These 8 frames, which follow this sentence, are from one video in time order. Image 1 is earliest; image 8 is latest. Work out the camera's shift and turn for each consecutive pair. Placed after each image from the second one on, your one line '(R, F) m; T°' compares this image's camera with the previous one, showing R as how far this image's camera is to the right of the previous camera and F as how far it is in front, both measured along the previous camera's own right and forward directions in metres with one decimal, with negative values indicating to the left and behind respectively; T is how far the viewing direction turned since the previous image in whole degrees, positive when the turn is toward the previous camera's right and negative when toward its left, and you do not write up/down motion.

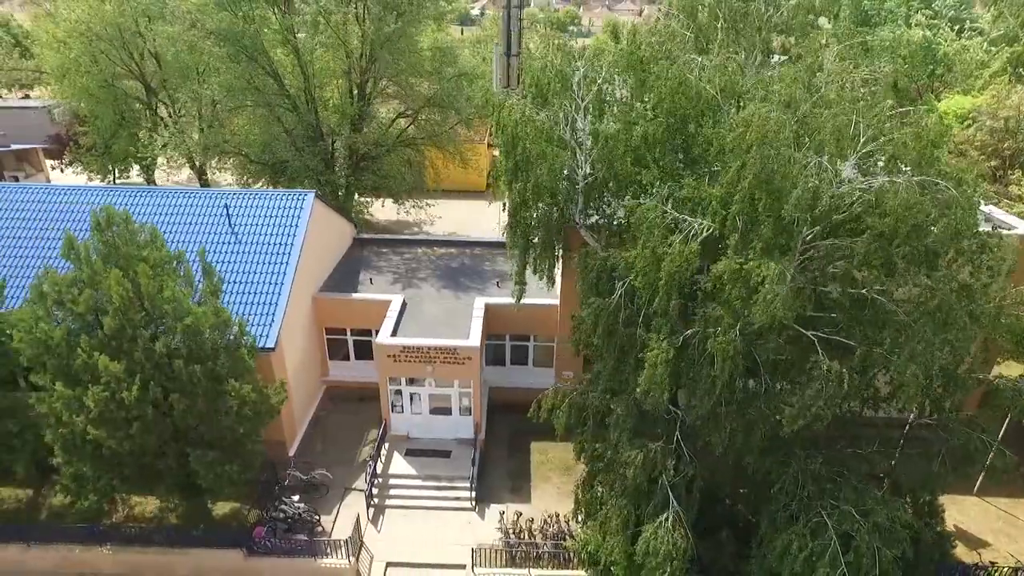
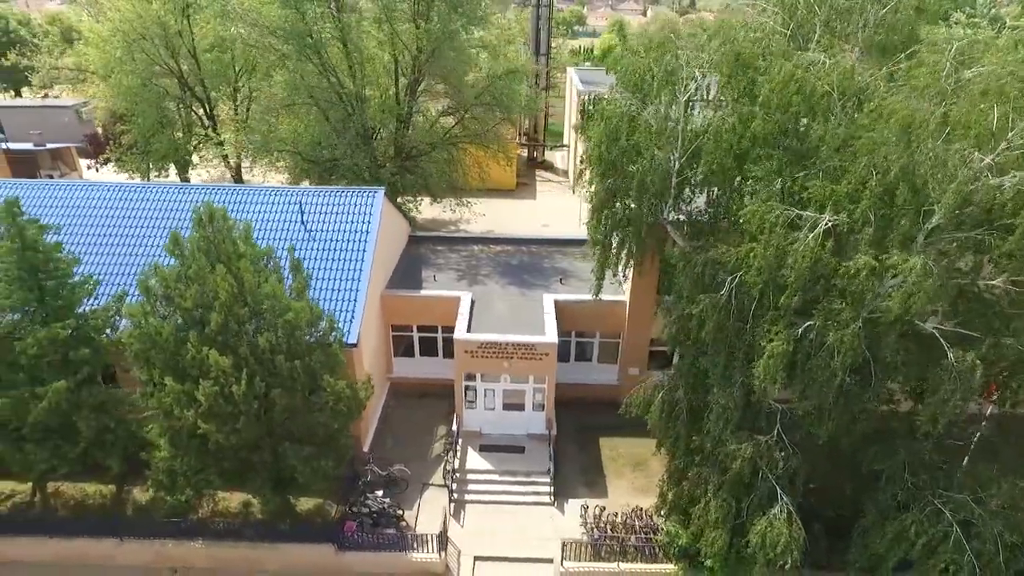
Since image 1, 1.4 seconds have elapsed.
(-2.1, -0.1) m; 0°
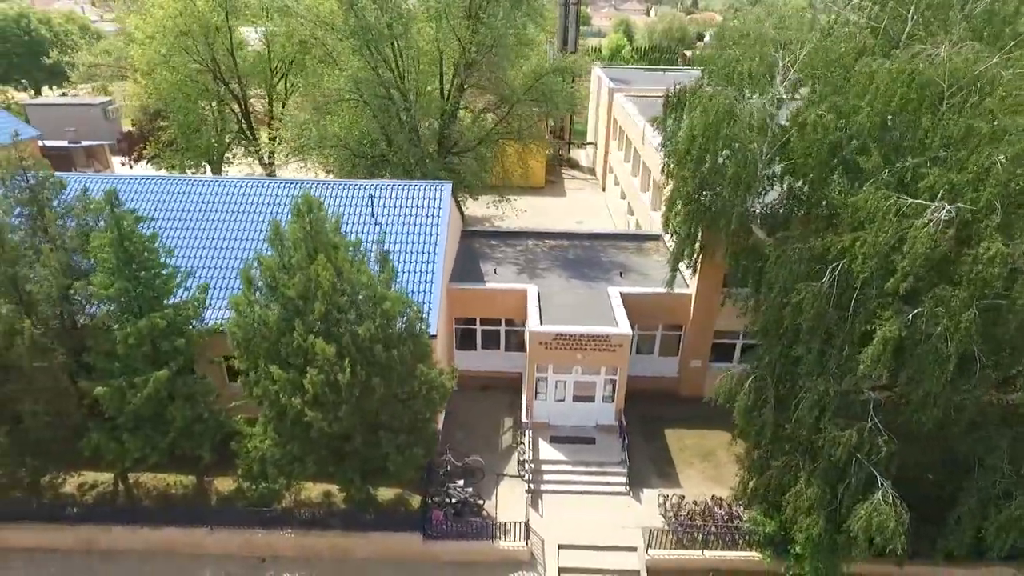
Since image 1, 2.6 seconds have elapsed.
(-2.0, -0.2) m; 0°
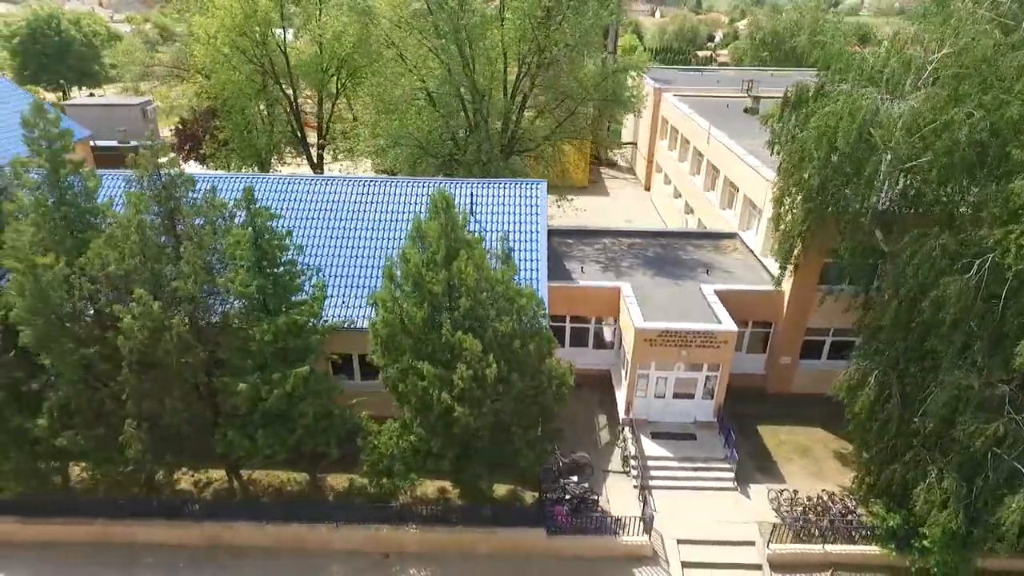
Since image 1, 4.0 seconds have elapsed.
(-2.9, -0.1) m; 0°
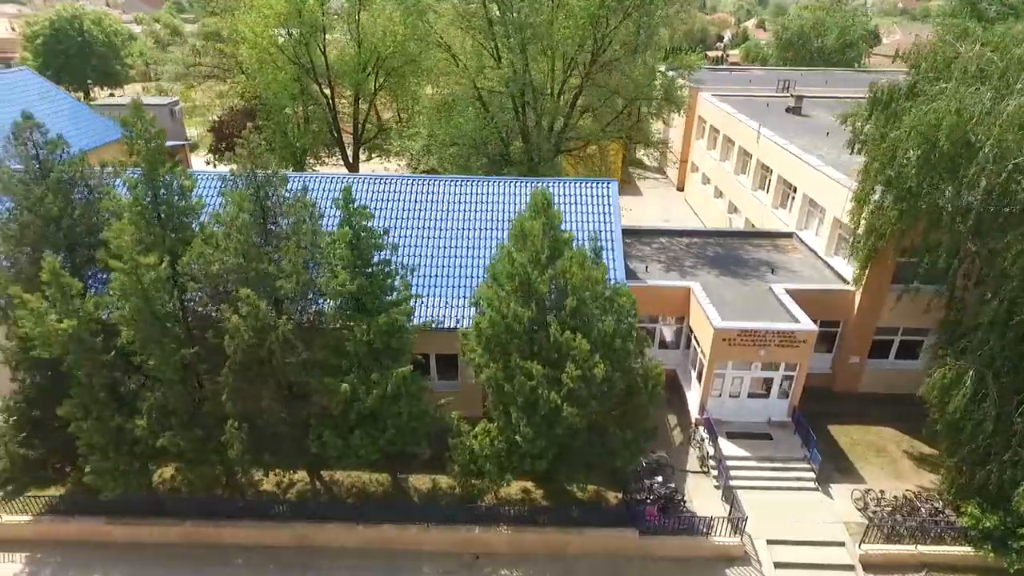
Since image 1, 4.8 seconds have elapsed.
(-2.1, +0.1) m; 0°
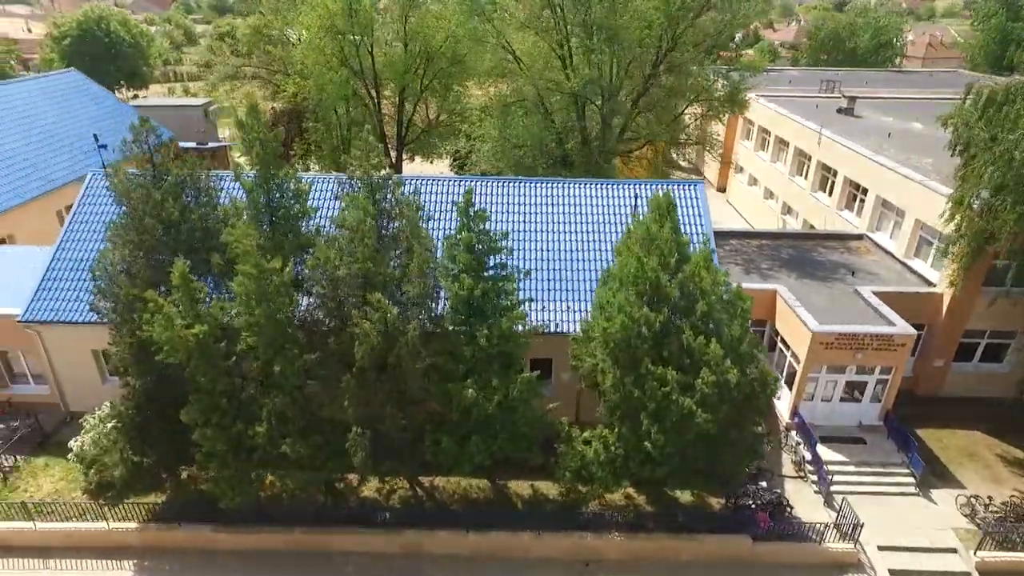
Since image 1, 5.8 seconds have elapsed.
(-2.6, +0.2) m; 0°
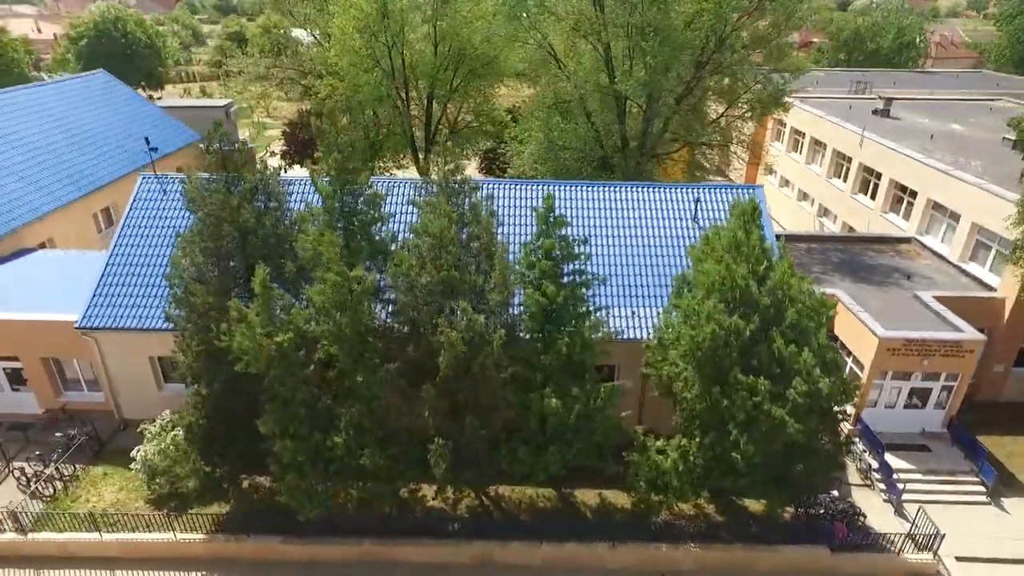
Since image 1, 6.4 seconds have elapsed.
(-1.7, +0.3) m; 0°
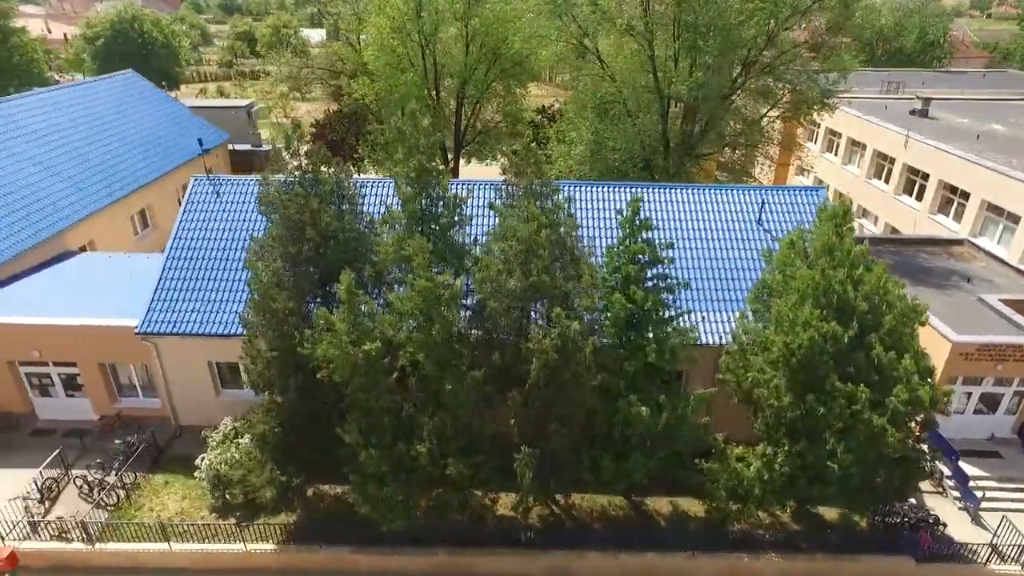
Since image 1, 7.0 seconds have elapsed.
(-1.7, +0.3) m; 0°
